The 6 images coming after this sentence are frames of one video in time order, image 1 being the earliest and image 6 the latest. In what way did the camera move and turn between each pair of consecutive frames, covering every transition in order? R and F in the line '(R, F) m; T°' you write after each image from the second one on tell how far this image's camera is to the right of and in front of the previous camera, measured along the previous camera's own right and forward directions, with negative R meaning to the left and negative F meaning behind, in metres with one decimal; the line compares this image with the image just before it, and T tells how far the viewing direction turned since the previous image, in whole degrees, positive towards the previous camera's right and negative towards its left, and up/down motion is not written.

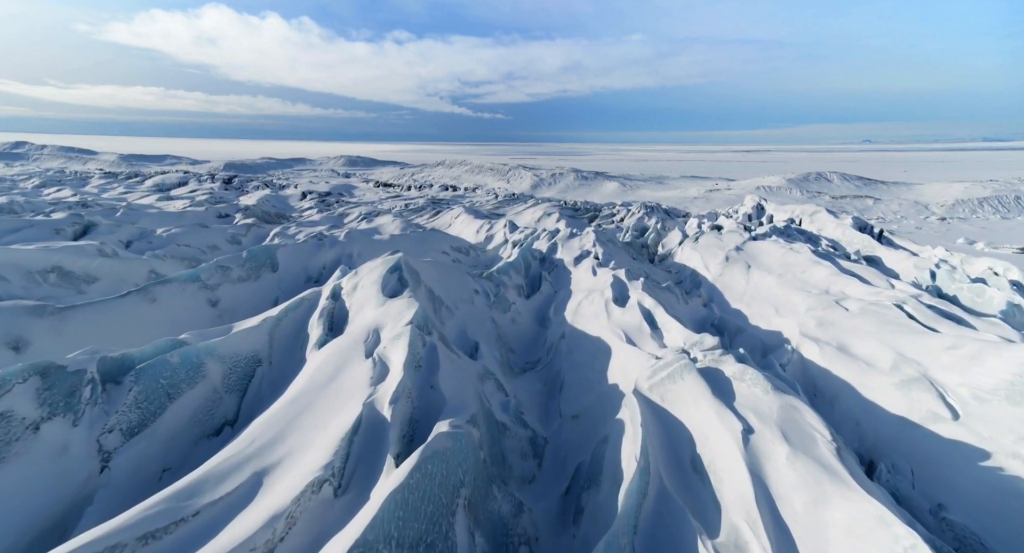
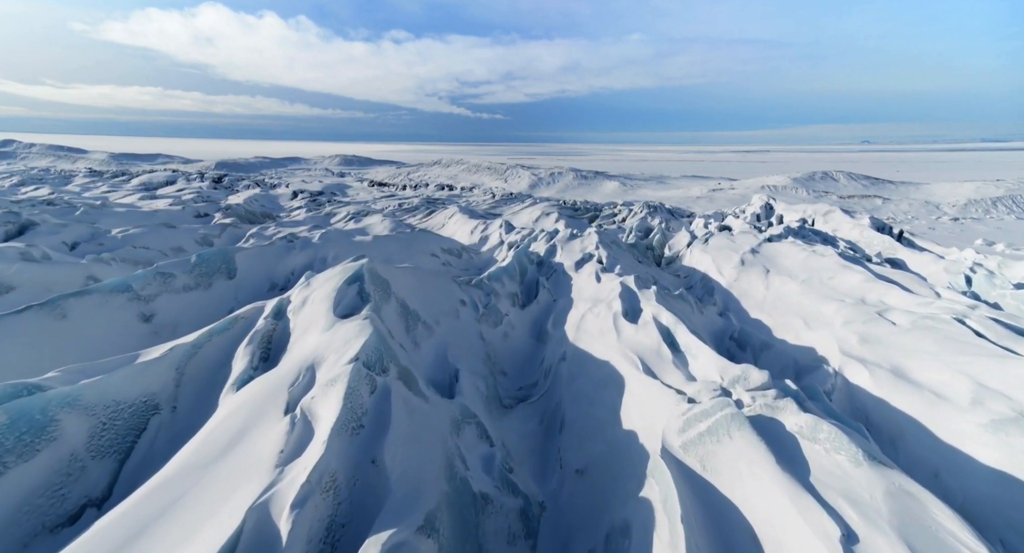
(+0.2, +1.8) m; 0°
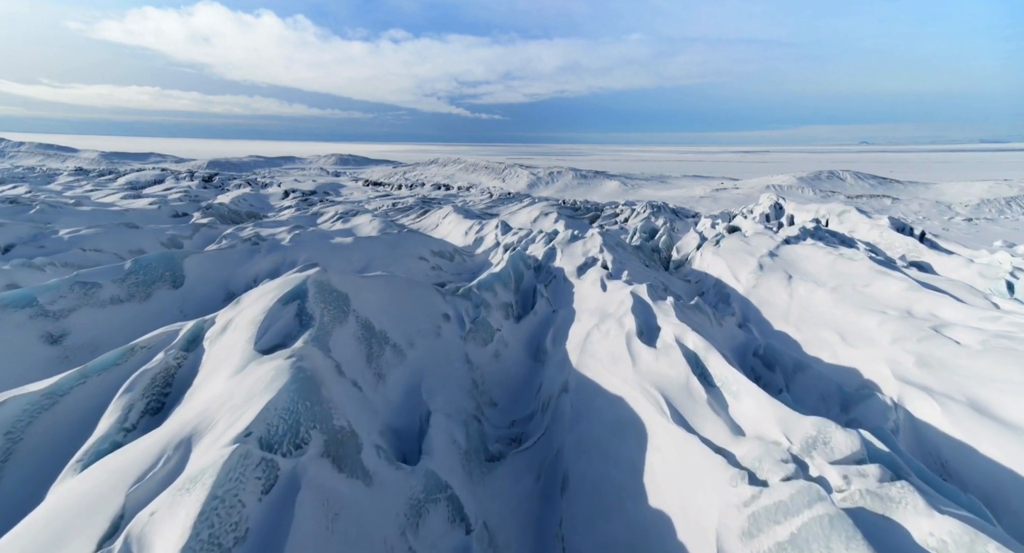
(+0.2, +1.7) m; 0°
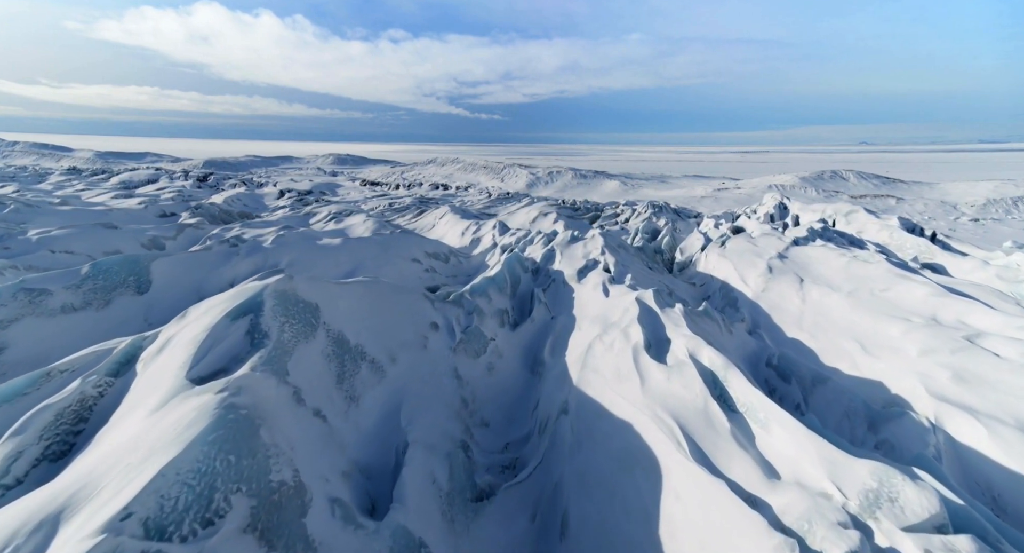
(+0.1, +0.8) m; 0°
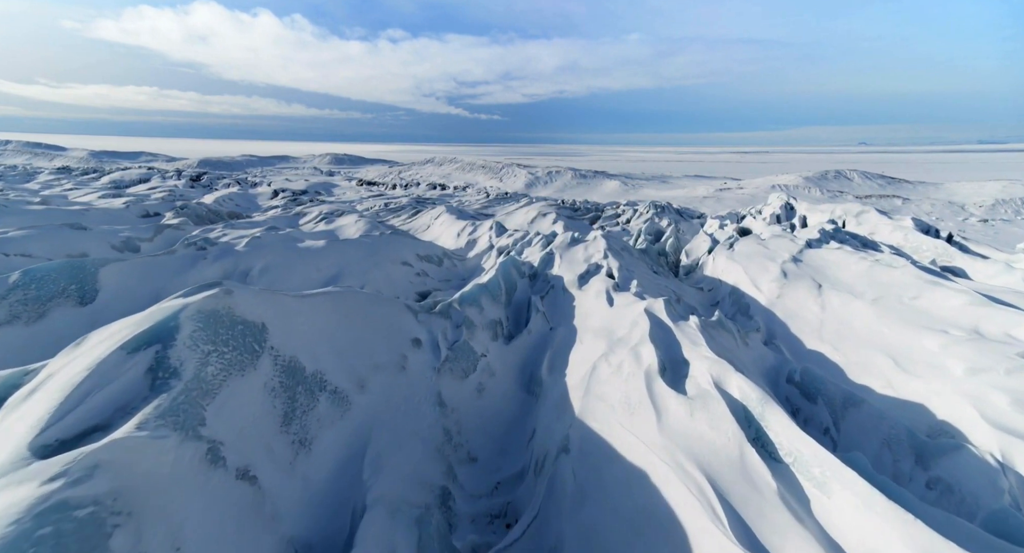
(+0.1, +1.1) m; 0°
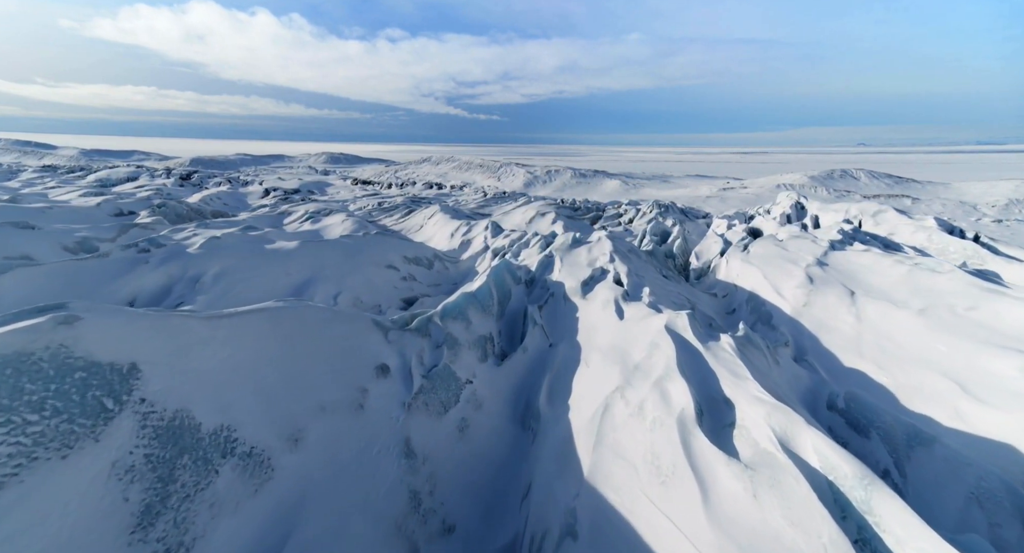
(+0.1, +1.6) m; 0°
